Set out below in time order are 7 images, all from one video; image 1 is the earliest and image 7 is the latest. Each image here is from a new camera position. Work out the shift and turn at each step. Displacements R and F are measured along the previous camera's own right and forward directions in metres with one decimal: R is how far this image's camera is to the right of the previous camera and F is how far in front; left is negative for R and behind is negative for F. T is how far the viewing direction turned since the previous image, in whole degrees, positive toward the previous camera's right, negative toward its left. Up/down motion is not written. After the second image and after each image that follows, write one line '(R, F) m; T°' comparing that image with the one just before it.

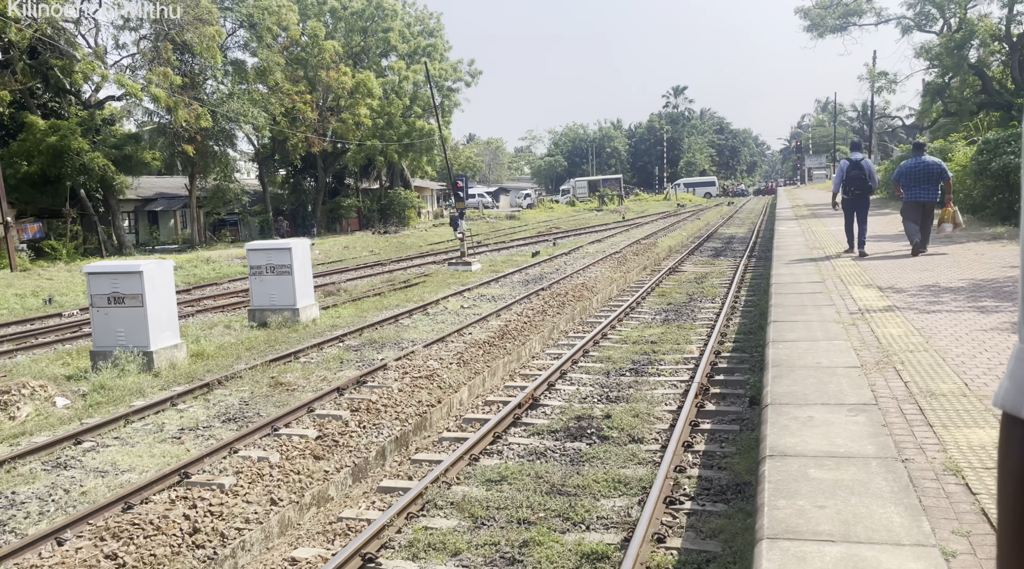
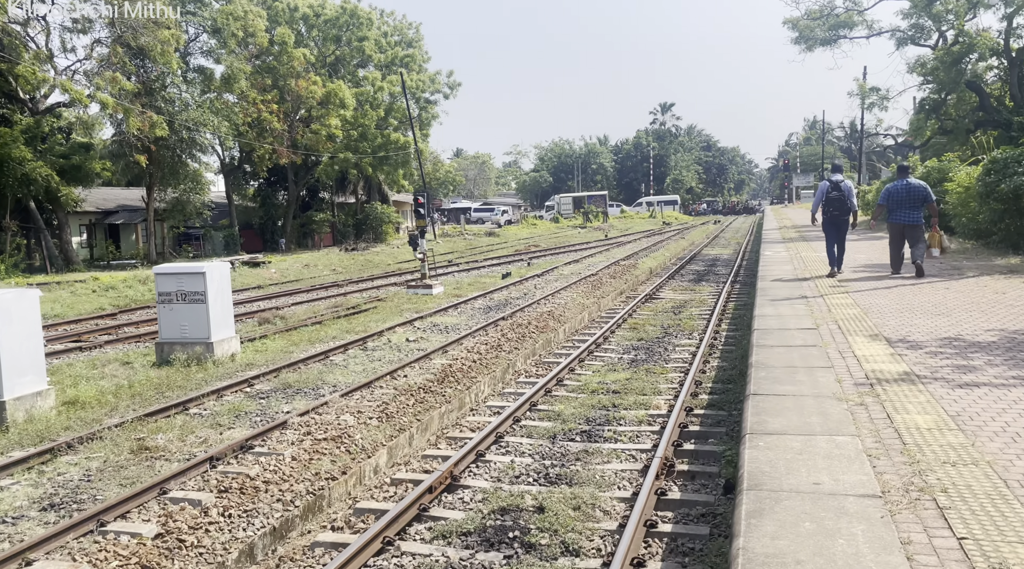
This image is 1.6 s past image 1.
(+0.4, +1.4) m; +1°
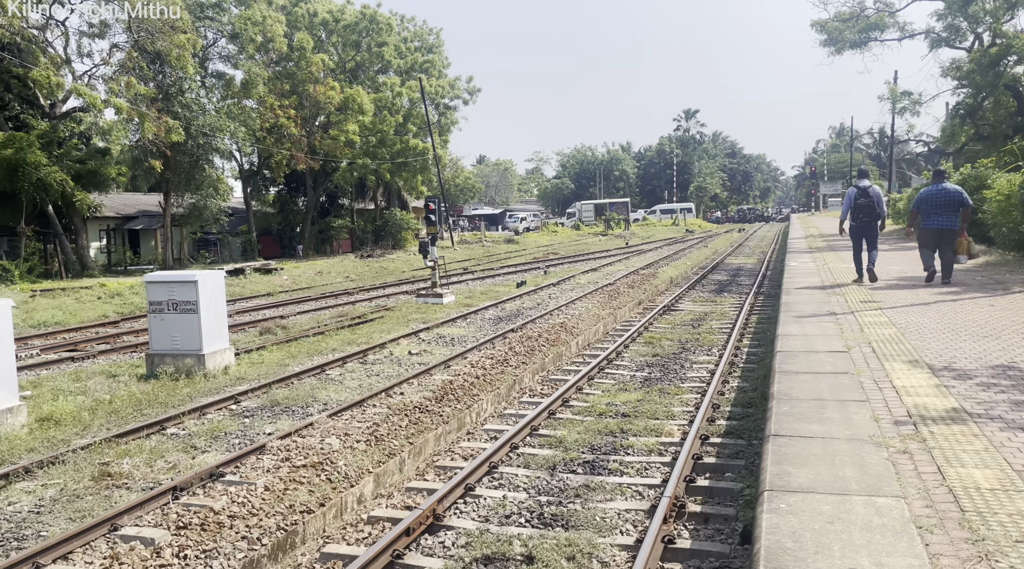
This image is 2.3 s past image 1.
(+0.2, +0.5) m; -2°
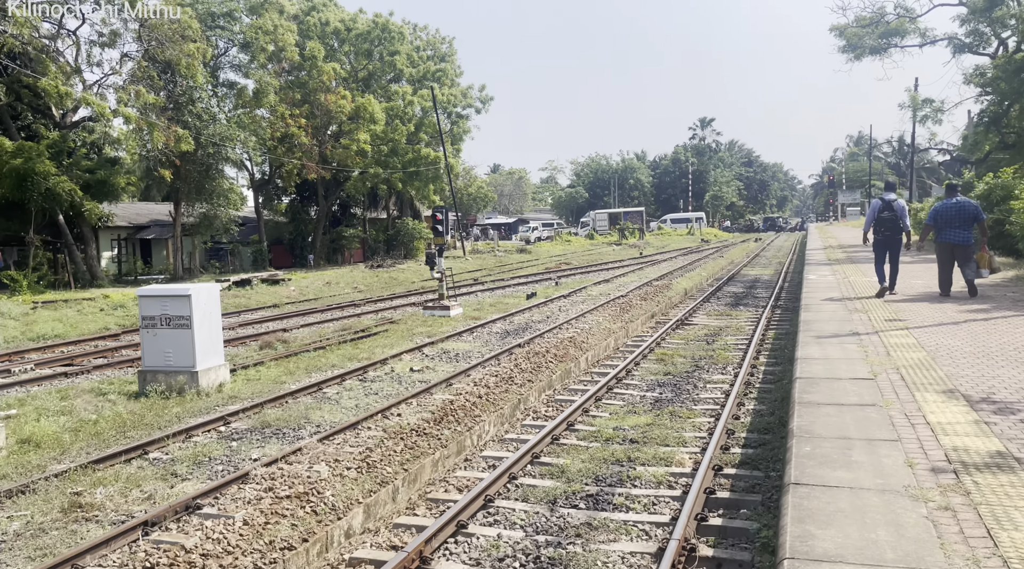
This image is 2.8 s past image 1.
(+0.1, +0.4) m; -1°
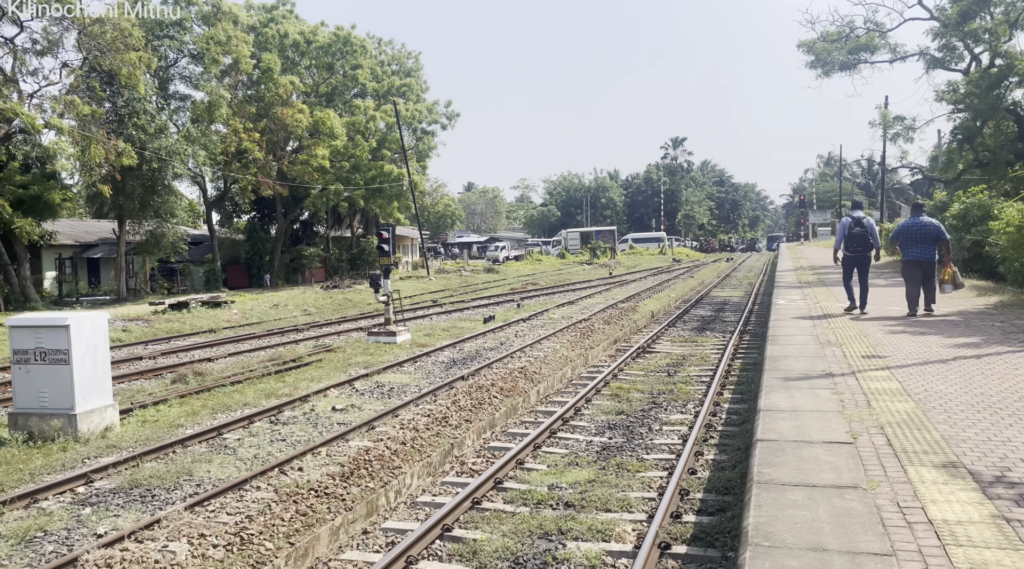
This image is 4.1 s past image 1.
(+0.4, +1.0) m; +2°
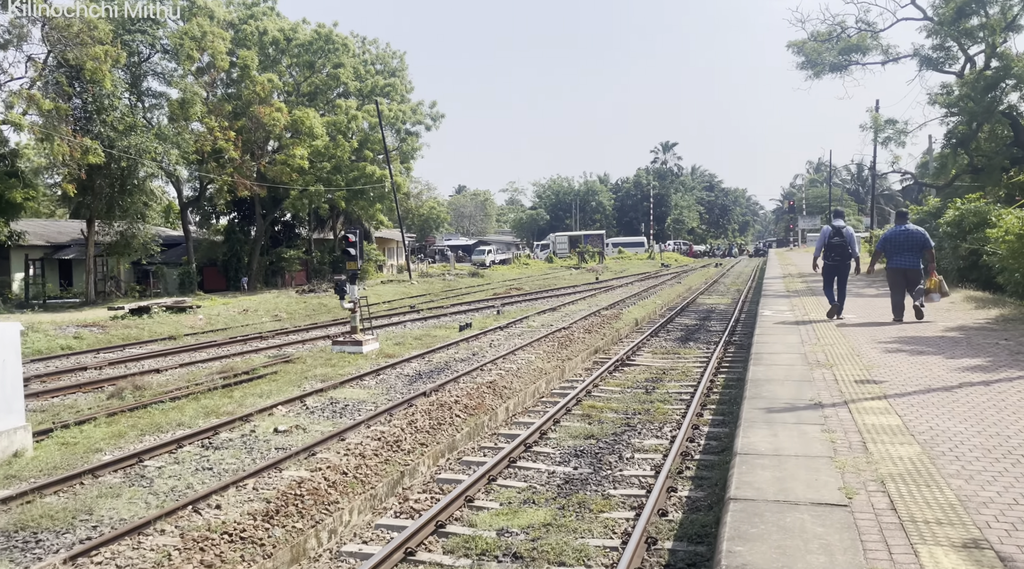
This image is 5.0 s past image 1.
(+0.3, +0.7) m; +1°
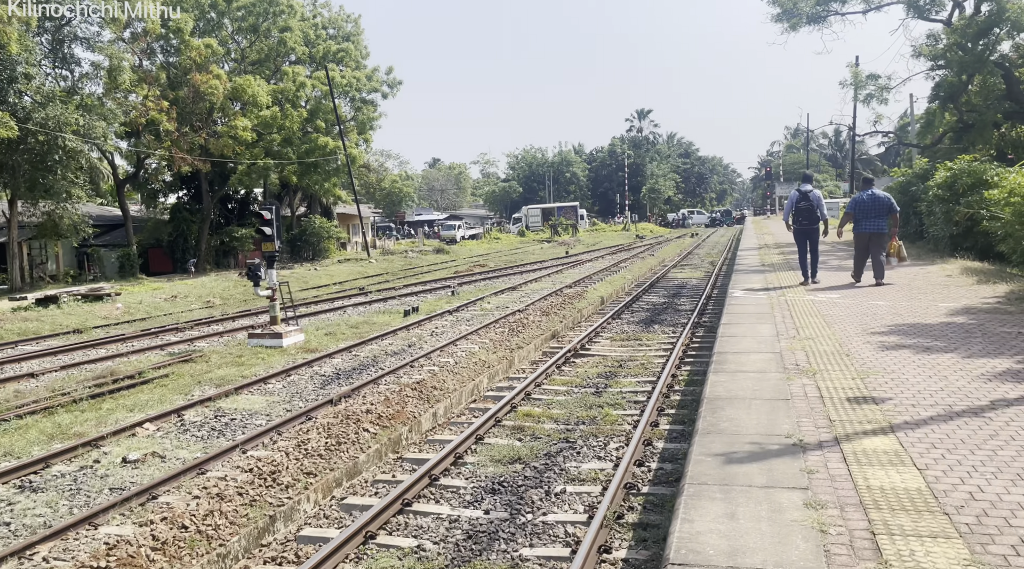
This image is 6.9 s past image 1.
(+0.5, +1.5) m; +1°
